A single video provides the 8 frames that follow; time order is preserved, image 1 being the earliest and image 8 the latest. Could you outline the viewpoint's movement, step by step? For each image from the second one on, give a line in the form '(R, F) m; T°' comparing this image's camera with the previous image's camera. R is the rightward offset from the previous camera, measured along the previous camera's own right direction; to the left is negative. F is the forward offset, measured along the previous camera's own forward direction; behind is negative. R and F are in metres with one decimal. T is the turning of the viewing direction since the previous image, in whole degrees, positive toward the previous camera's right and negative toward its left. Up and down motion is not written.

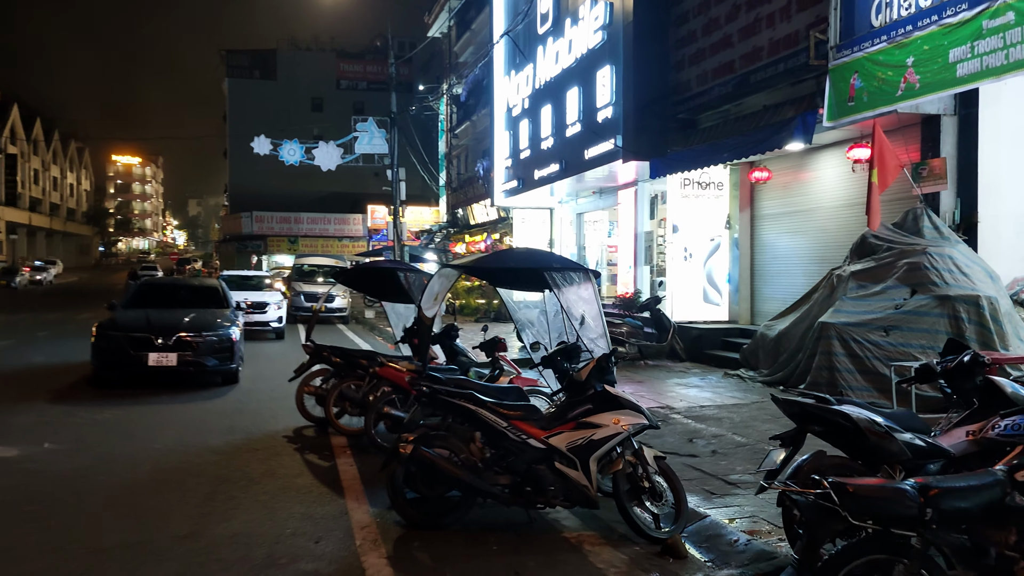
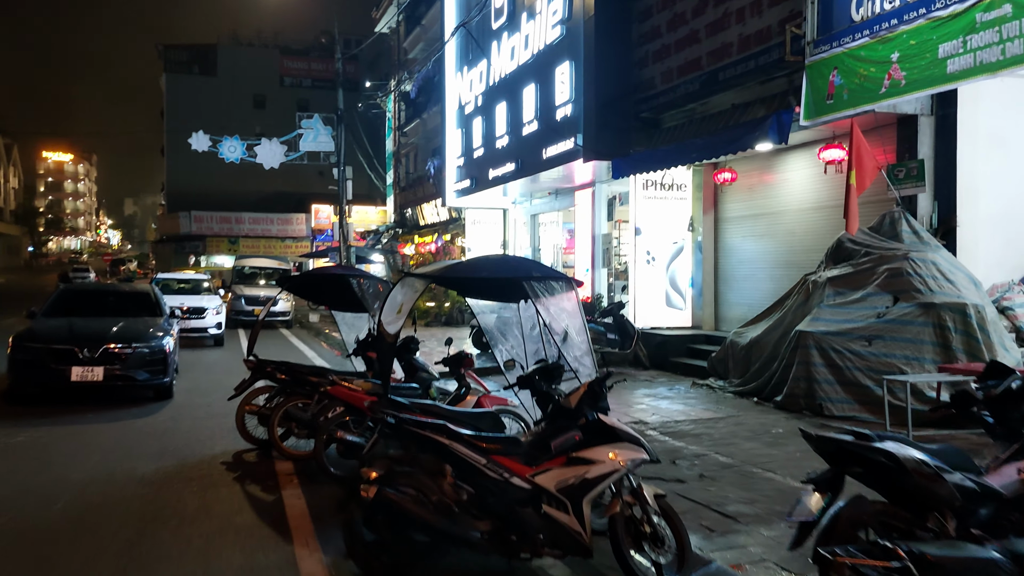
(-0.2, +0.6) m; +4°
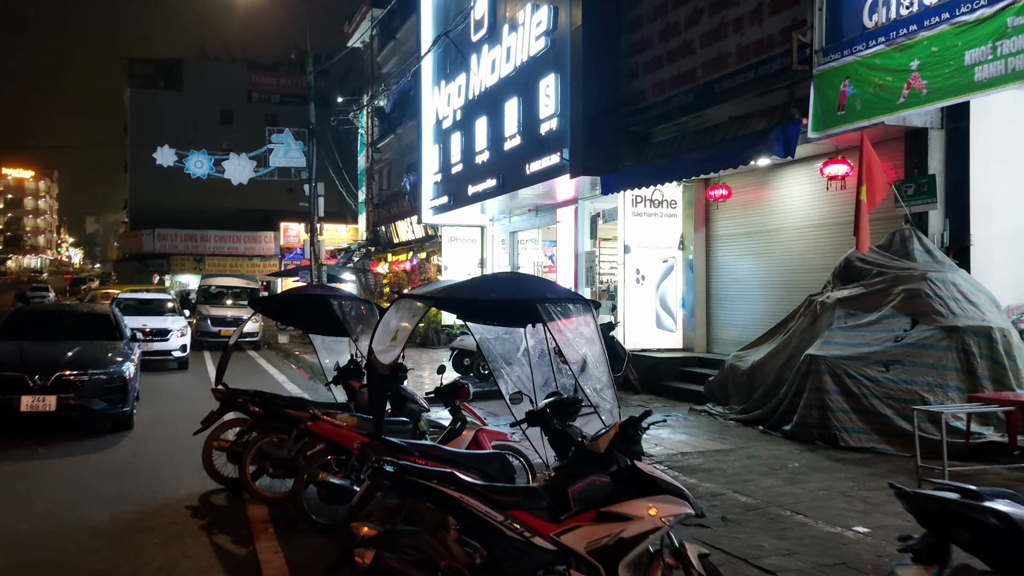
(-0.2, +0.6) m; +2°
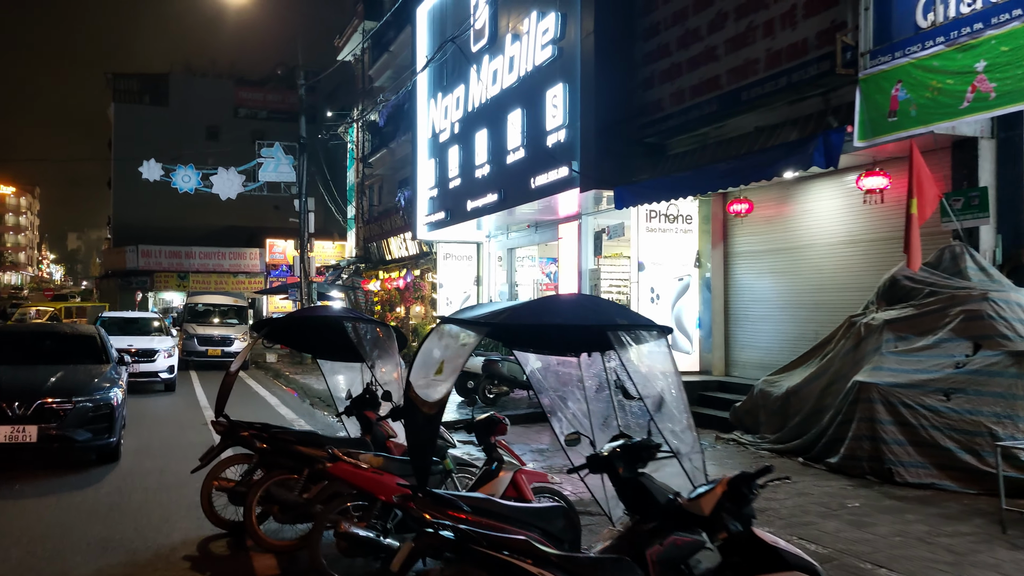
(-0.3, +0.6) m; +1°
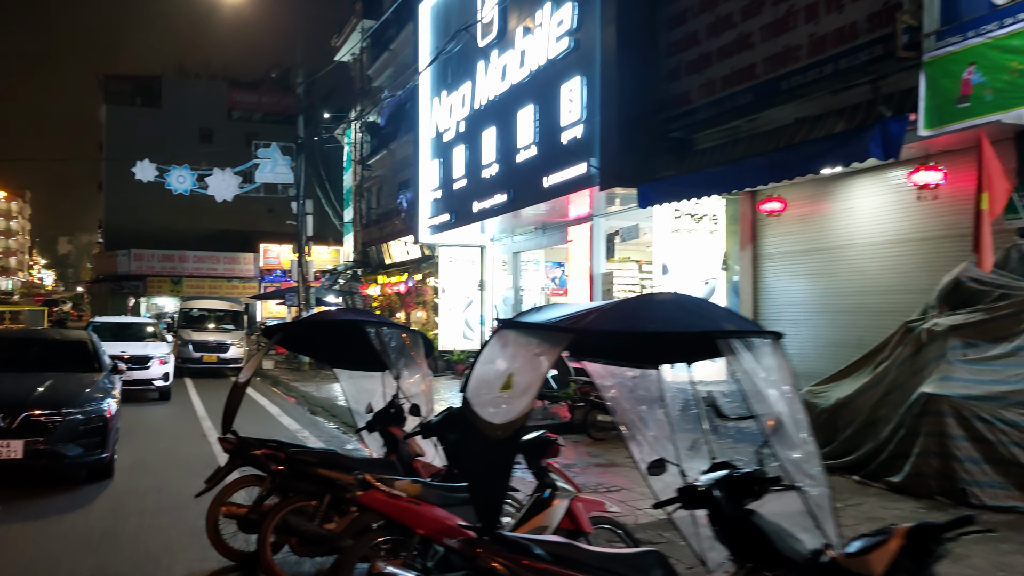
(-0.3, +0.6) m; +1°
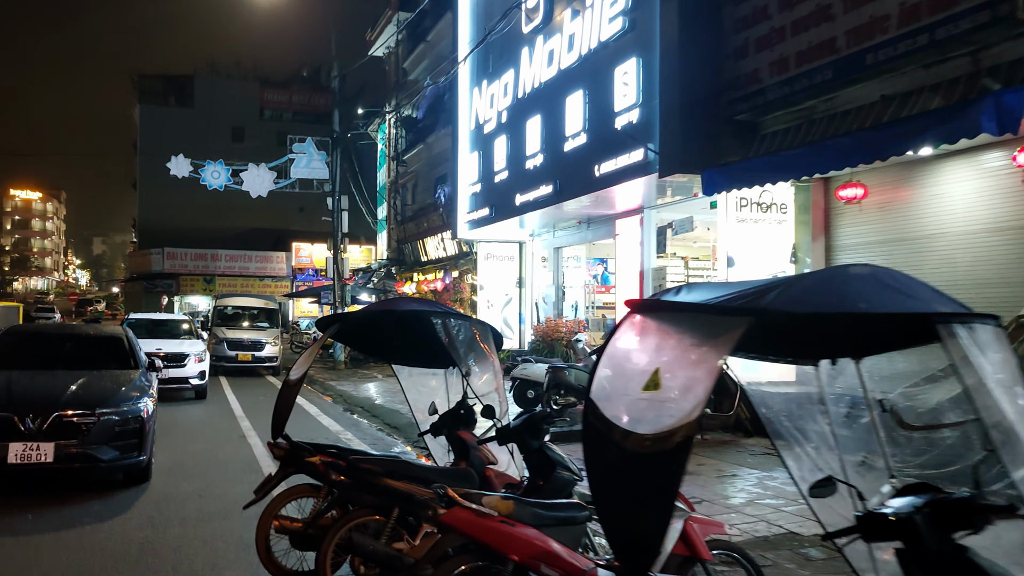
(-0.3, +0.6) m; -2°
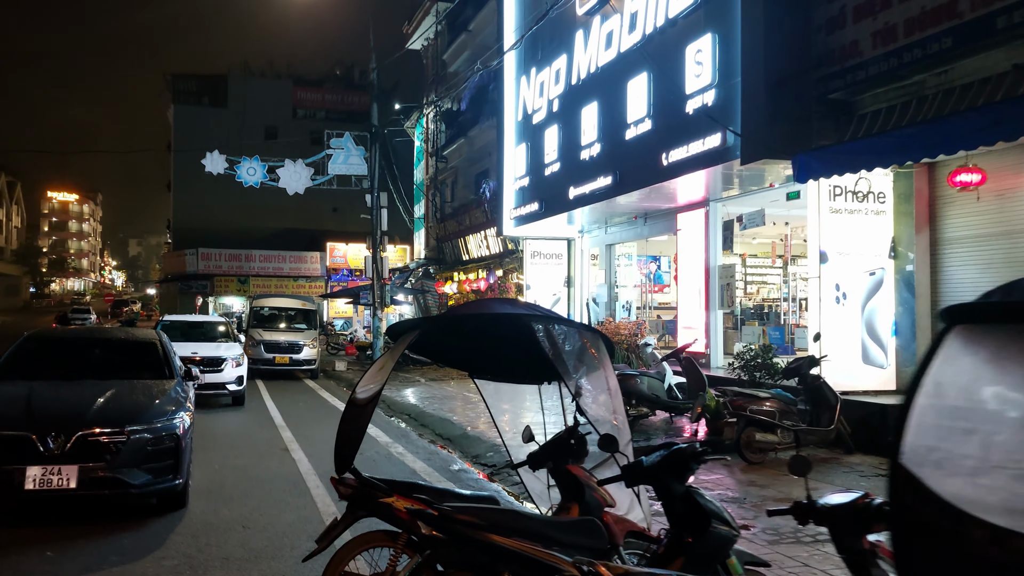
(-0.4, +0.9) m; -2°
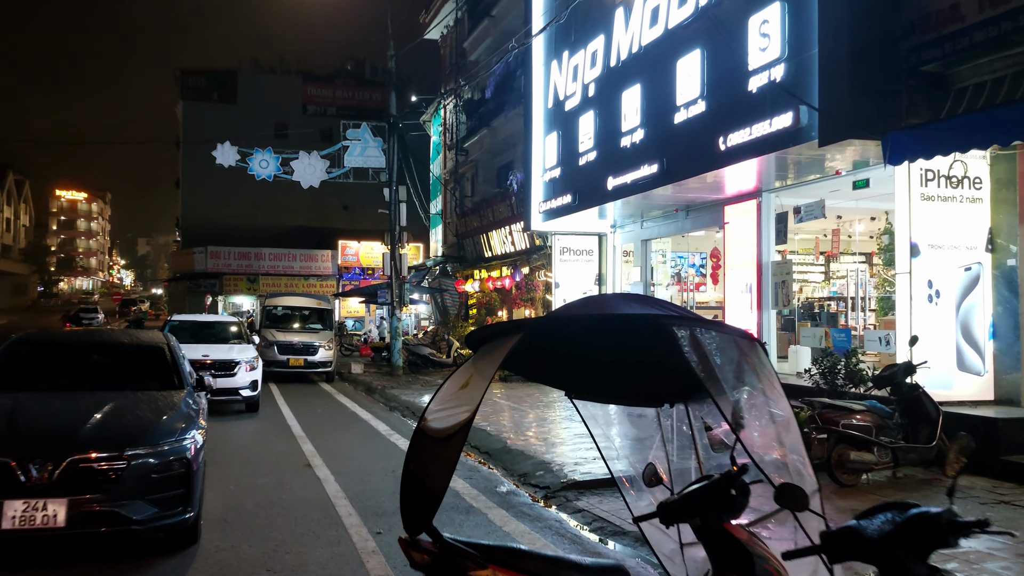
(-0.4, +1.0) m; -1°
